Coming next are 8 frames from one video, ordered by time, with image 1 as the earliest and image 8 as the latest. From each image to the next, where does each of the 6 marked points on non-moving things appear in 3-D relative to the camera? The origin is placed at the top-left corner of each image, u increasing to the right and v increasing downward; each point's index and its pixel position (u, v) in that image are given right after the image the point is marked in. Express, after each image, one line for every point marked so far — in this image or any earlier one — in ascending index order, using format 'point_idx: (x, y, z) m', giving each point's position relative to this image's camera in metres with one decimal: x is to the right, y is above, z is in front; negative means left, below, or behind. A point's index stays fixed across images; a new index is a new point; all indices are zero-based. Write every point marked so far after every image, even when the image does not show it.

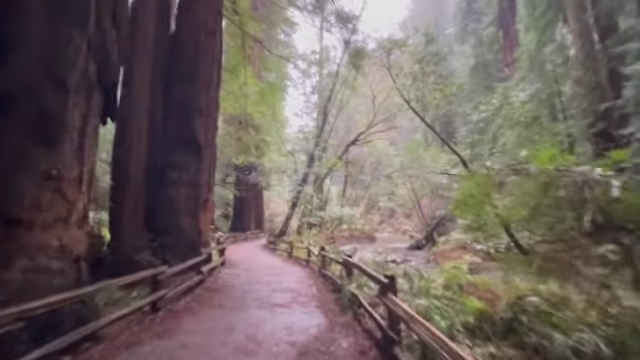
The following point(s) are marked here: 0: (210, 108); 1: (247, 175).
0: (-1.8, +1.3, +4.8) m
1: (-4.4, +0.3, +17.4) m
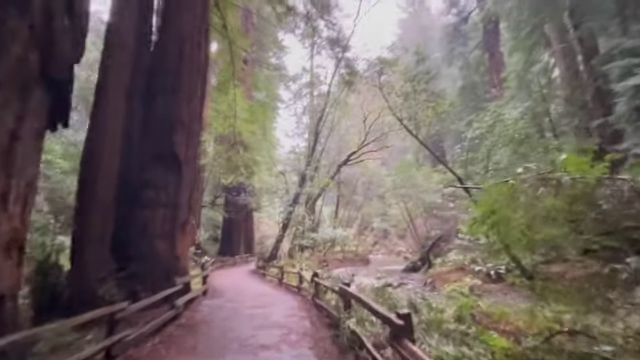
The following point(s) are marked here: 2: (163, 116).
0: (-2.0, +1.0, +4.5) m
1: (-4.8, -0.9, +16.9) m
2: (-2.0, +0.9, +3.8) m
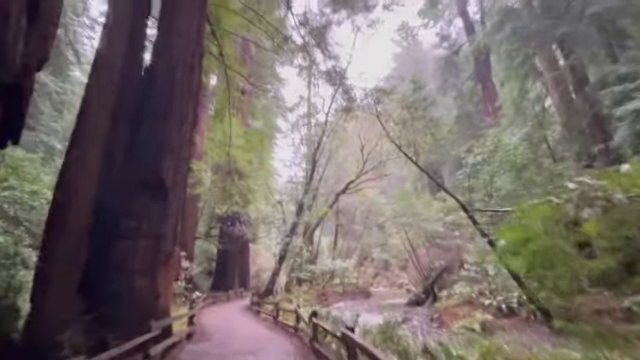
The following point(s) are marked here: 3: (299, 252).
0: (-2.0, +0.6, +4.3) m
1: (-4.9, -2.6, +16.4) m
2: (-2.0, +0.5, +3.5) m
3: (-1.0, -3.8, +15.4) m
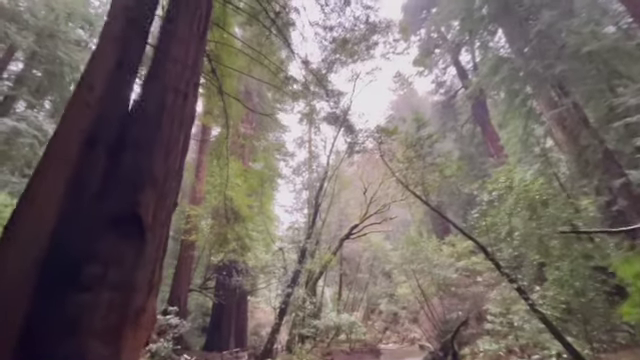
0: (-1.9, +0.1, +3.8) m
1: (-4.8, -5.0, +15.3) m
2: (-2.0, +0.2, +3.1) m
3: (-0.8, -5.9, +14.1) m
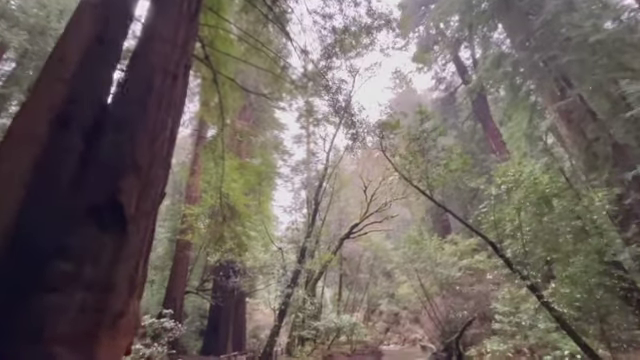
0: (-1.9, +0.2, +3.5) m
1: (-4.7, -4.9, +14.9) m
2: (-1.9, +0.3, +2.7) m
3: (-0.8, -5.8, +13.8) m
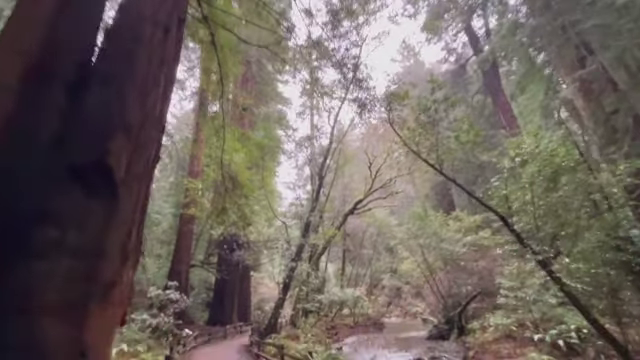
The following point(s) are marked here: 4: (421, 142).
0: (-1.8, +0.6, +3.2) m
1: (-4.6, -3.7, +15.0) m
2: (-1.9, +0.6, +2.4) m
3: (-0.6, -4.7, +13.9) m
4: (+3.2, +1.2, +9.5) m
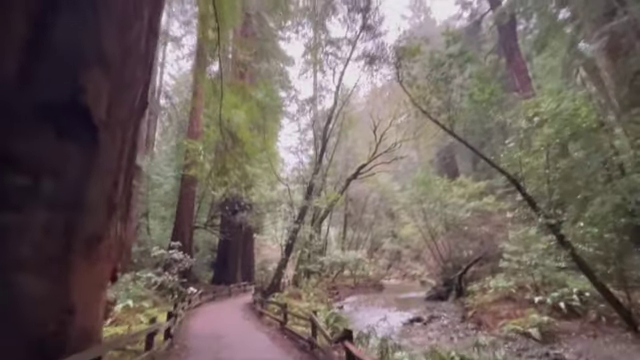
0: (-1.8, +1.1, +2.8) m
1: (-4.4, -1.8, +15.1) m
2: (-1.8, +1.0, +2.1) m
3: (-0.5, -2.9, +14.1) m
4: (+3.3, +2.3, +9.0) m
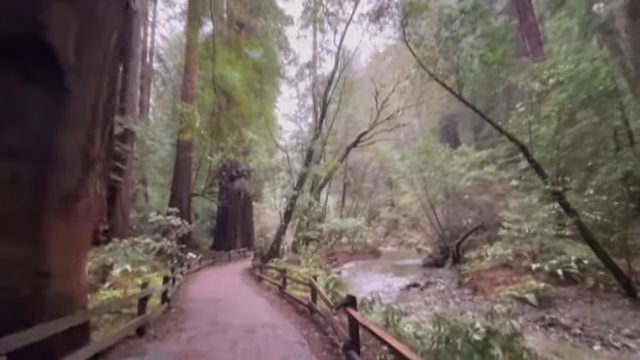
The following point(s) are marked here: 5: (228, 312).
0: (-1.7, +1.4, +2.5) m
1: (-4.5, -0.1, +14.9) m
2: (-1.8, +1.3, +1.7) m
3: (-0.6, -1.4, +14.1) m
4: (+3.3, +3.3, +8.5) m
5: (-1.9, -2.7, +6.2) m
